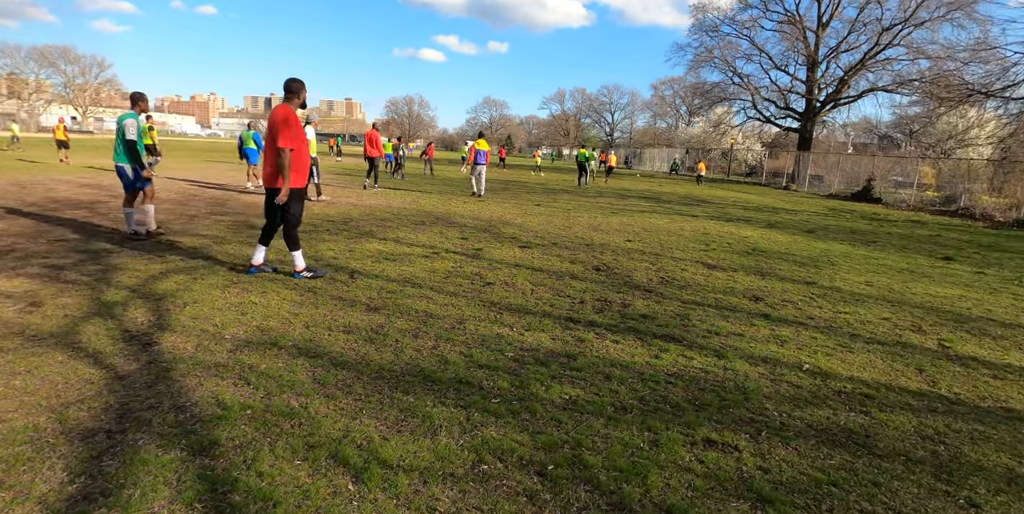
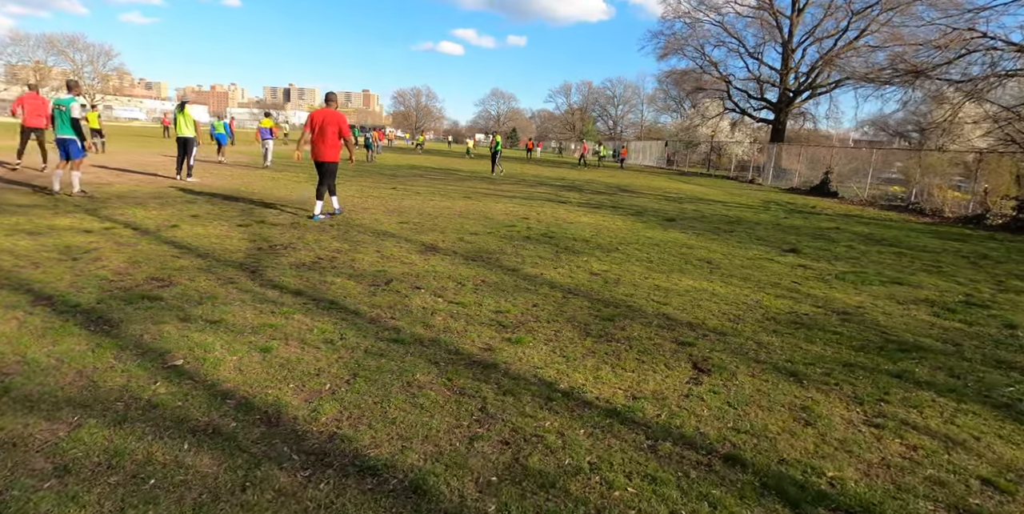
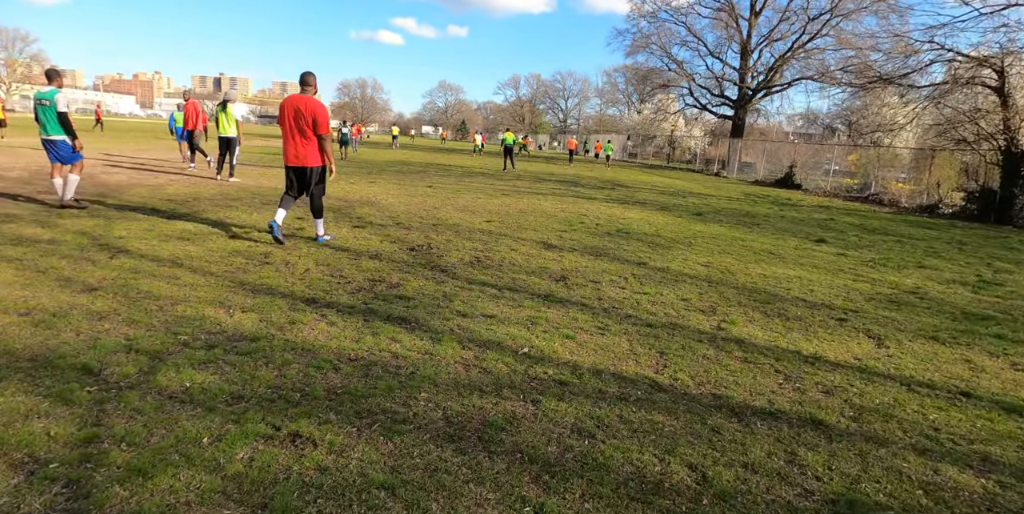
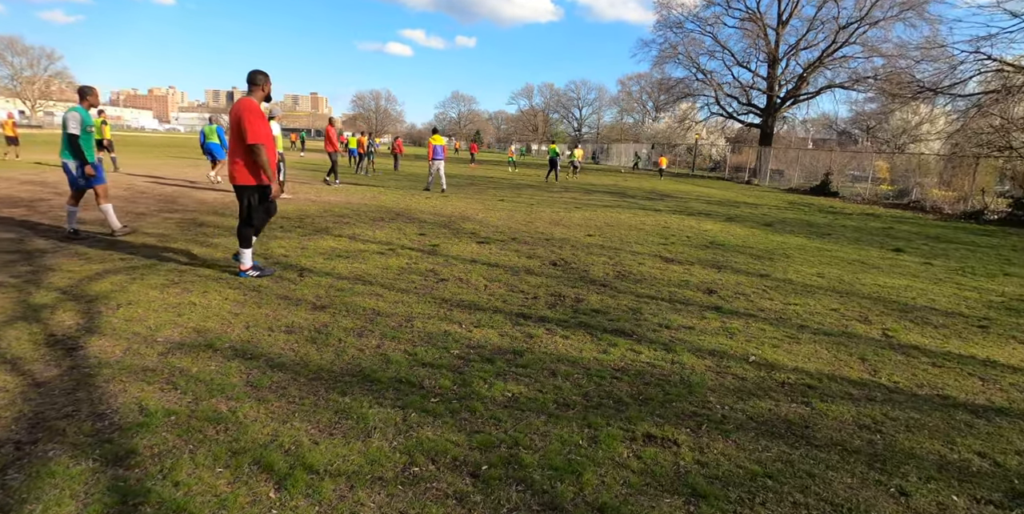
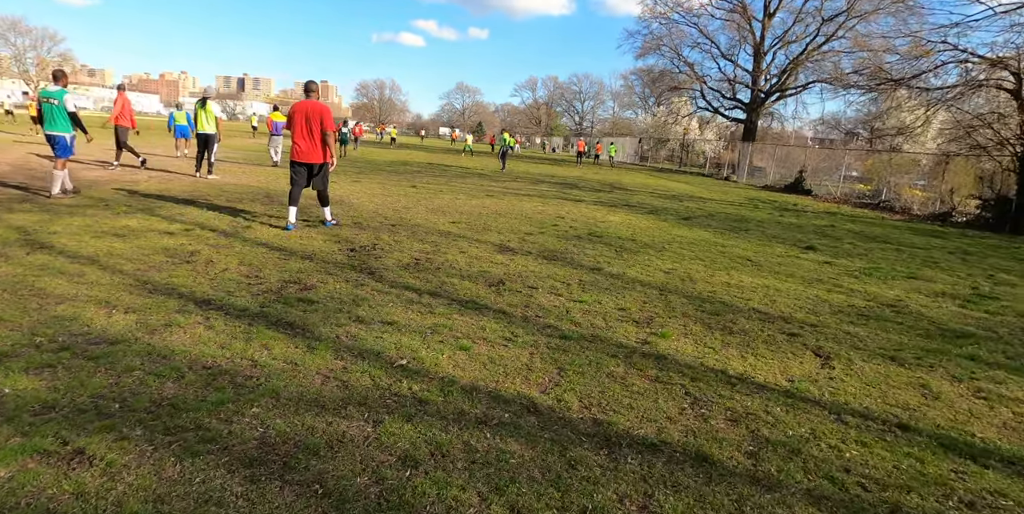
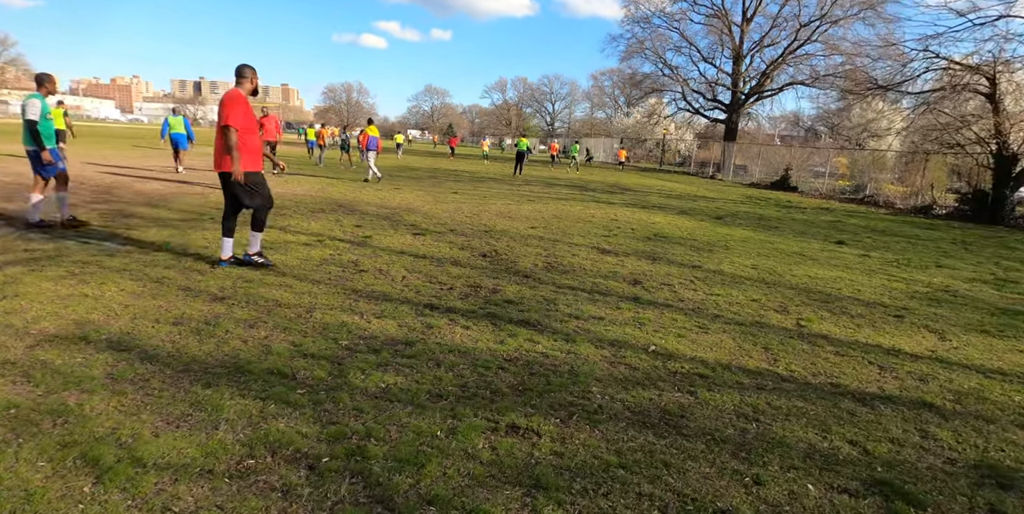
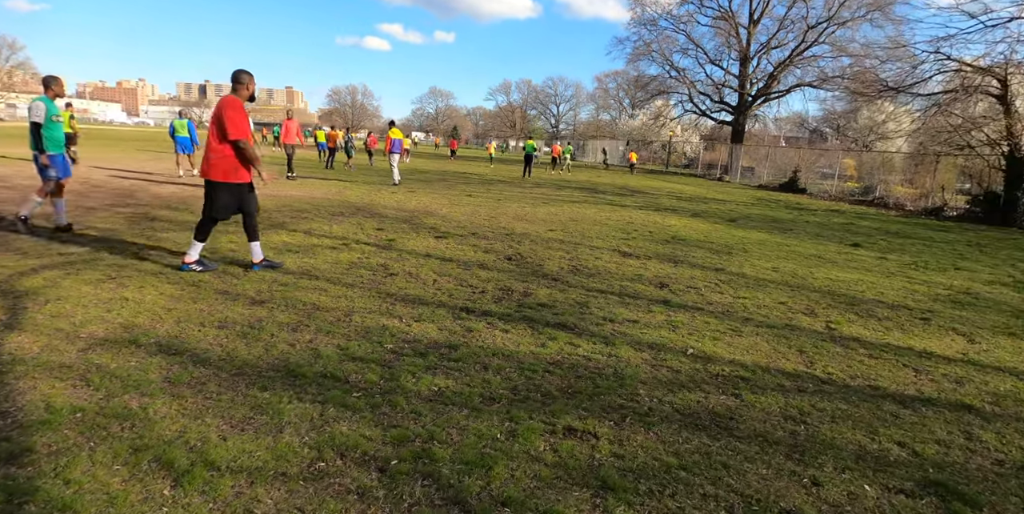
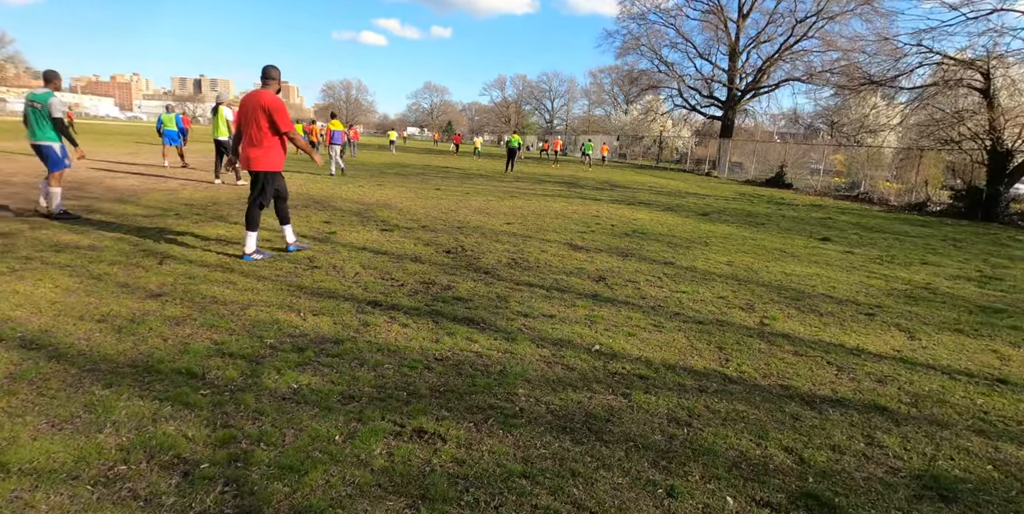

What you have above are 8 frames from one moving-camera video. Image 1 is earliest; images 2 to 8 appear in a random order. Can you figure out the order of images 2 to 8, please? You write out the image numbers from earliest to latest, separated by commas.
4, 7, 6, 8, 3, 5, 2
